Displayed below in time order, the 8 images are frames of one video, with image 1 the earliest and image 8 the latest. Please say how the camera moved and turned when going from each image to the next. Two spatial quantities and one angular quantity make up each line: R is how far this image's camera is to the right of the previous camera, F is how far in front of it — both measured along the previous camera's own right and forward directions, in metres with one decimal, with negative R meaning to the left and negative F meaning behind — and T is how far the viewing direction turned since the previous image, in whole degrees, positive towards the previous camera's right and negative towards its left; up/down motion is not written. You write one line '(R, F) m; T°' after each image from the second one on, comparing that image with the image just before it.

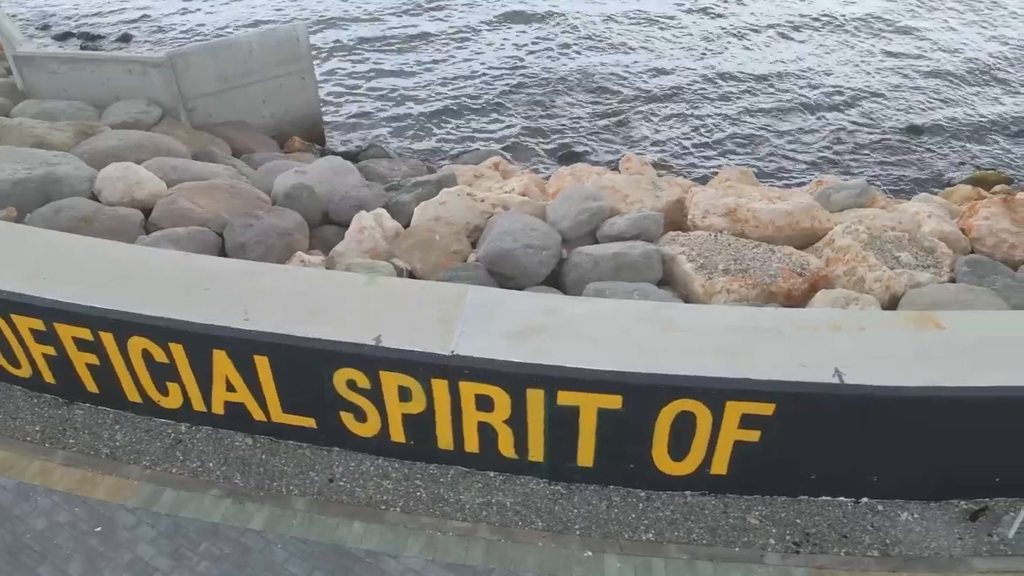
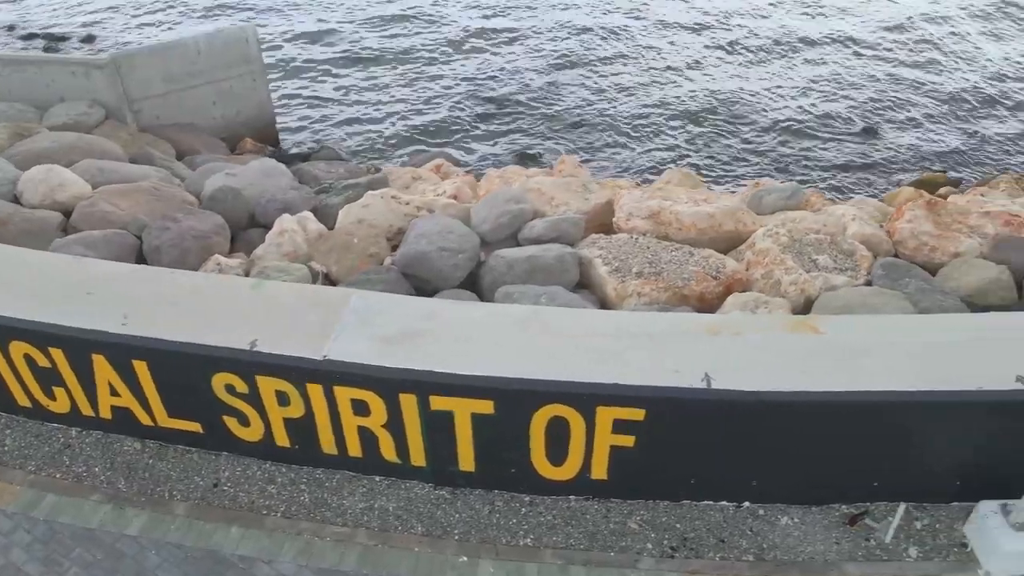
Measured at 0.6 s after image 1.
(+0.5, 0.0) m; 0°
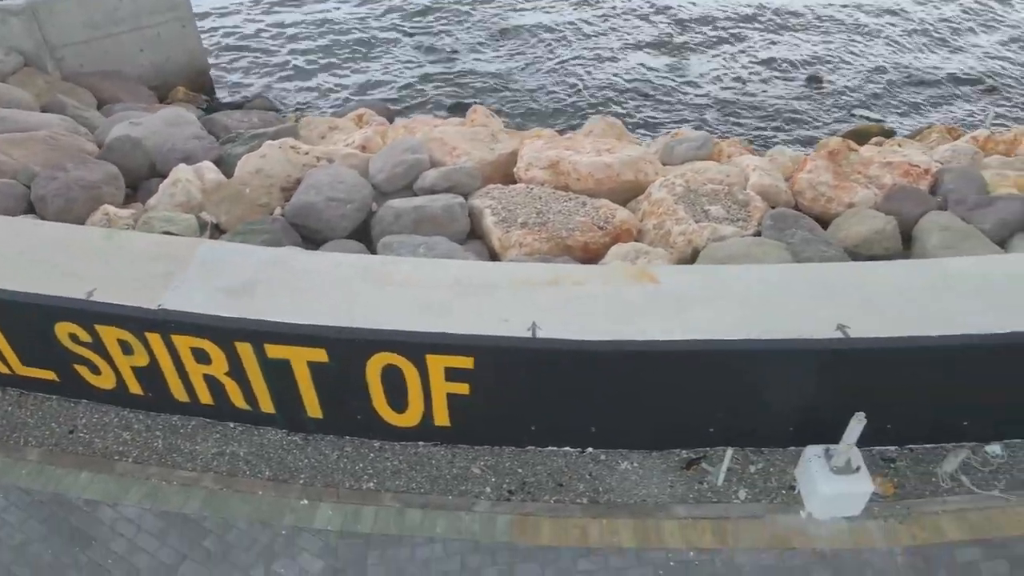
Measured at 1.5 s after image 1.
(+0.7, 0.0) m; 0°
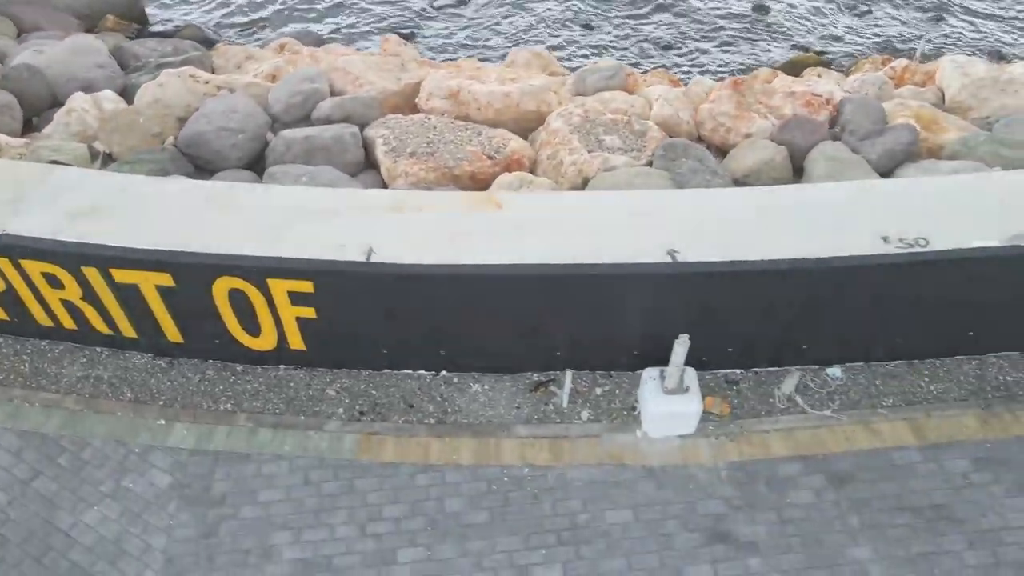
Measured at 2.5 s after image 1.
(+0.6, -0.1) m; 0°
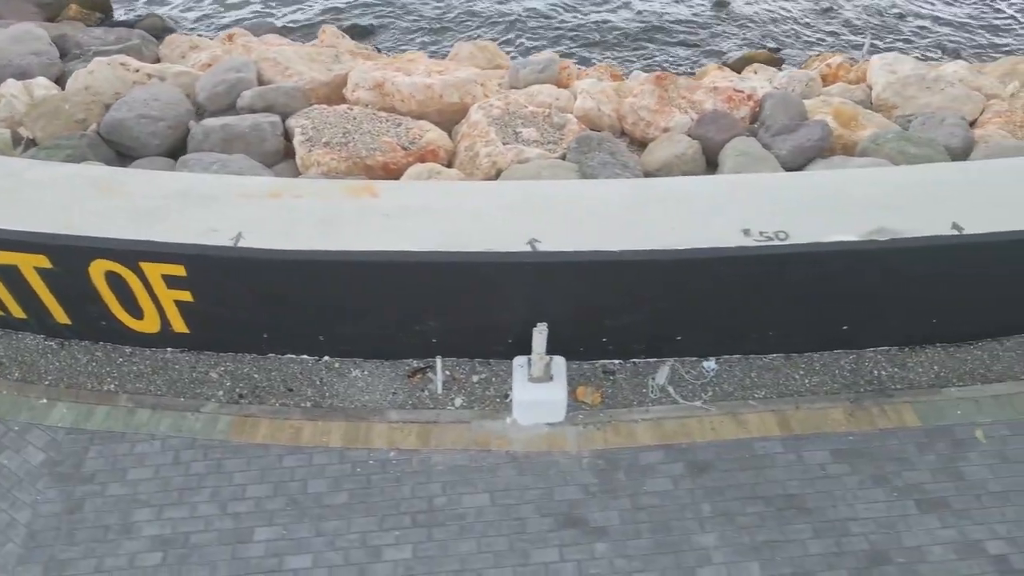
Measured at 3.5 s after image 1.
(+0.6, -0.1) m; -1°
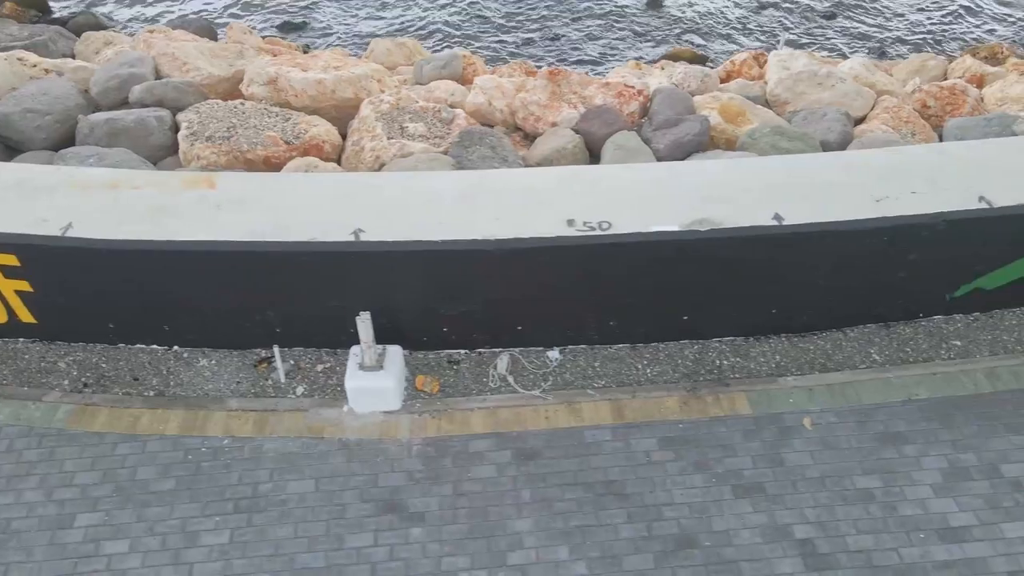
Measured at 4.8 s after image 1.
(+0.7, -0.1) m; 0°
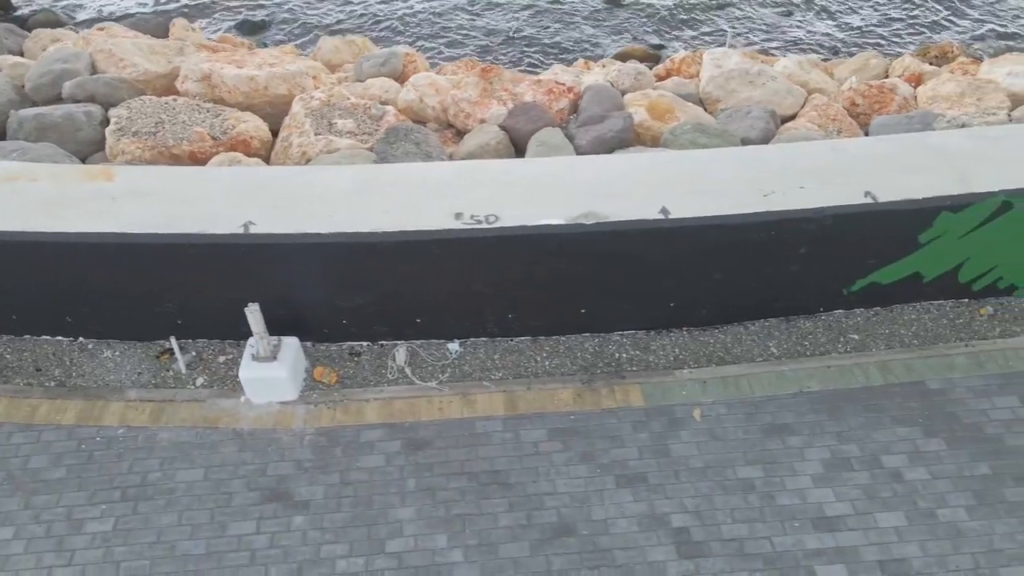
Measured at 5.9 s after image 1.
(+0.5, 0.0) m; 0°
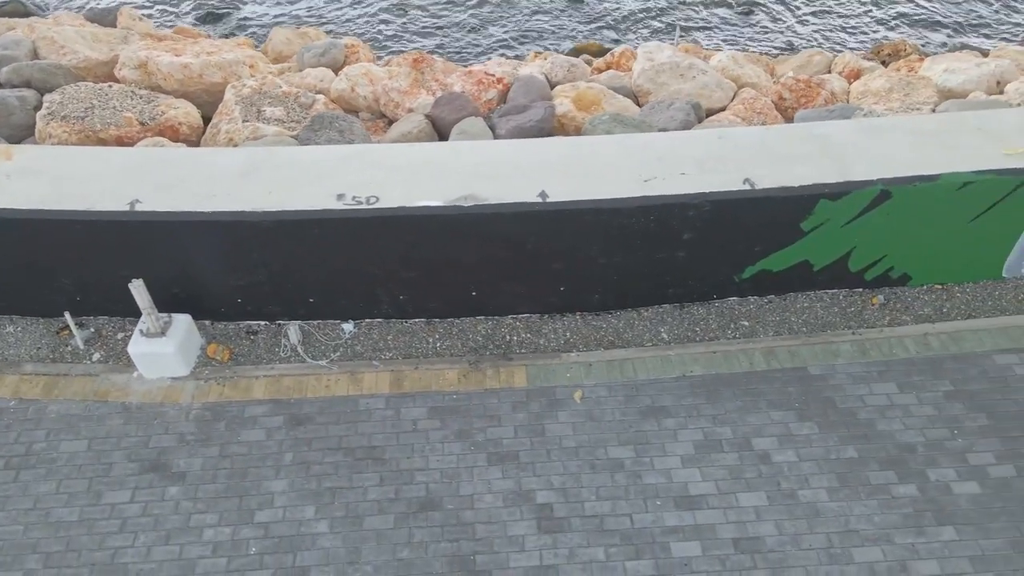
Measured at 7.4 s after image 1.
(+0.6, -0.1) m; -1°
